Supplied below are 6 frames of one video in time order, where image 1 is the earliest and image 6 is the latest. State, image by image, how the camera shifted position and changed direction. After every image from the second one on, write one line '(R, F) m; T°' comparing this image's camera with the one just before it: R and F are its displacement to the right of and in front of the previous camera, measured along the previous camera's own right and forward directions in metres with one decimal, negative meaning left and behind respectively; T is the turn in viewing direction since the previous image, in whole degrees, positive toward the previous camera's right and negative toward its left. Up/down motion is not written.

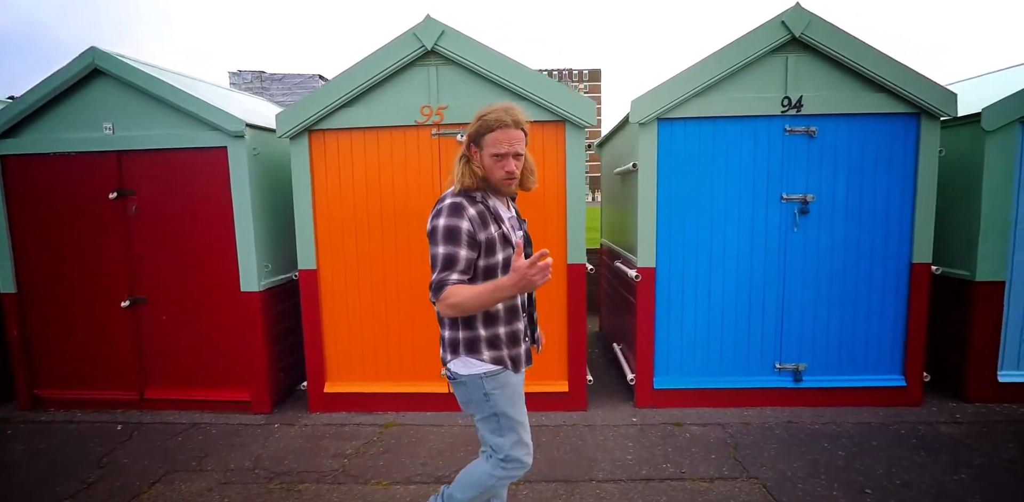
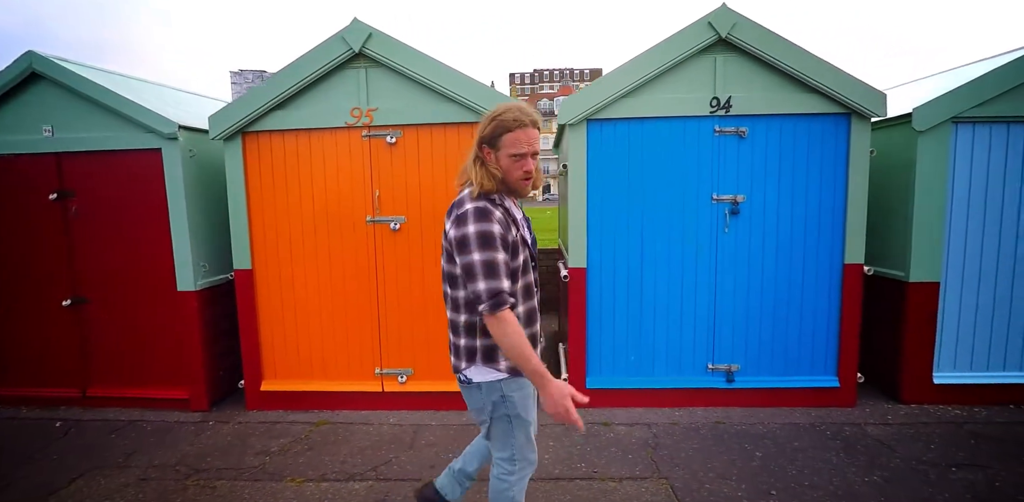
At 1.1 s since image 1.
(+0.6, 0.0) m; -1°
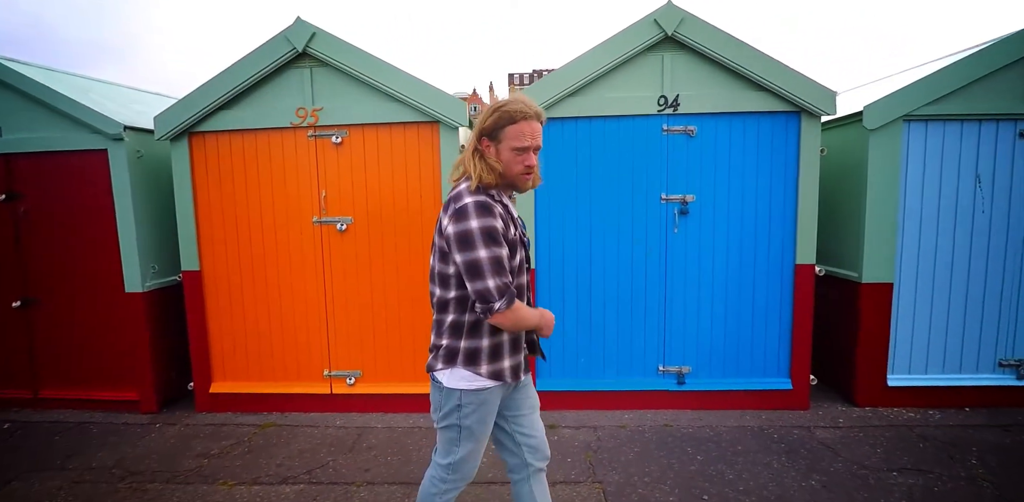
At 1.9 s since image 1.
(+0.4, 0.0) m; 0°
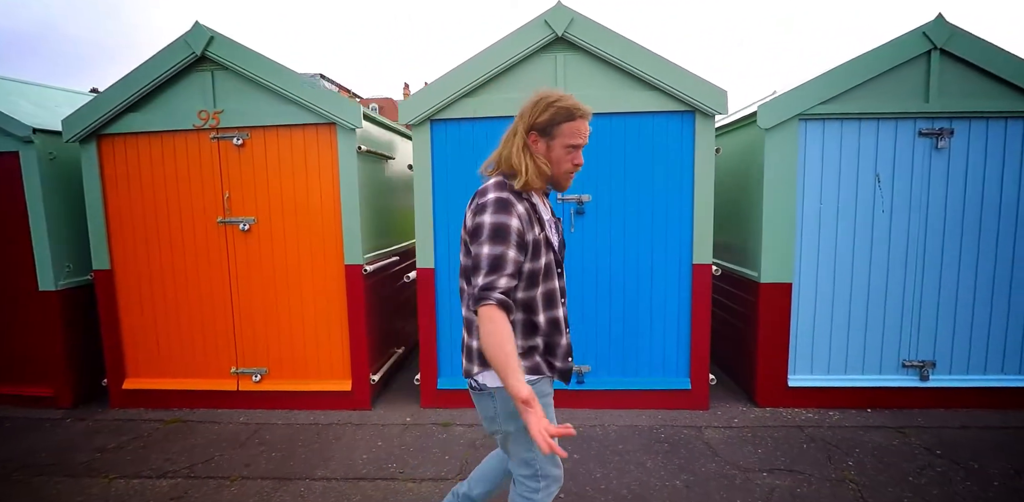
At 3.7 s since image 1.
(+0.9, 0.0) m; -1°
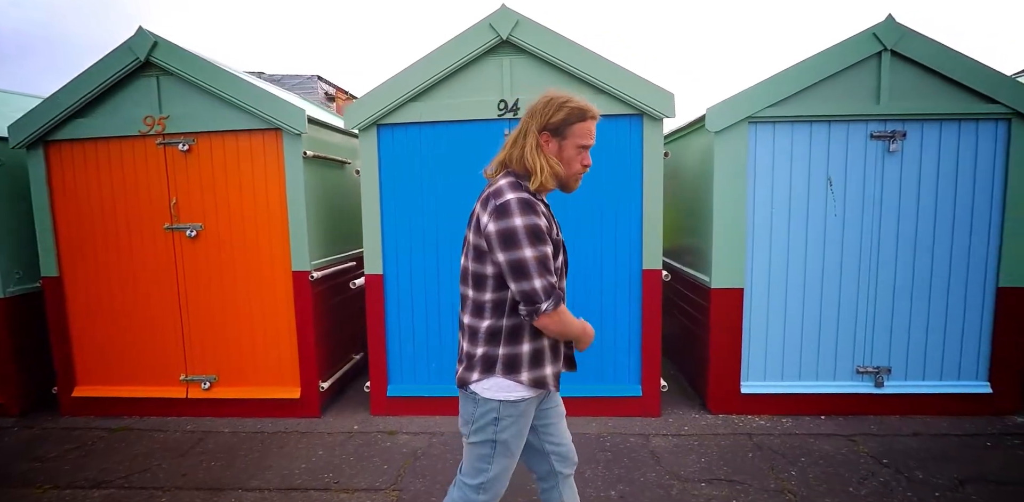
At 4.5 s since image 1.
(+0.4, 0.0) m; 0°
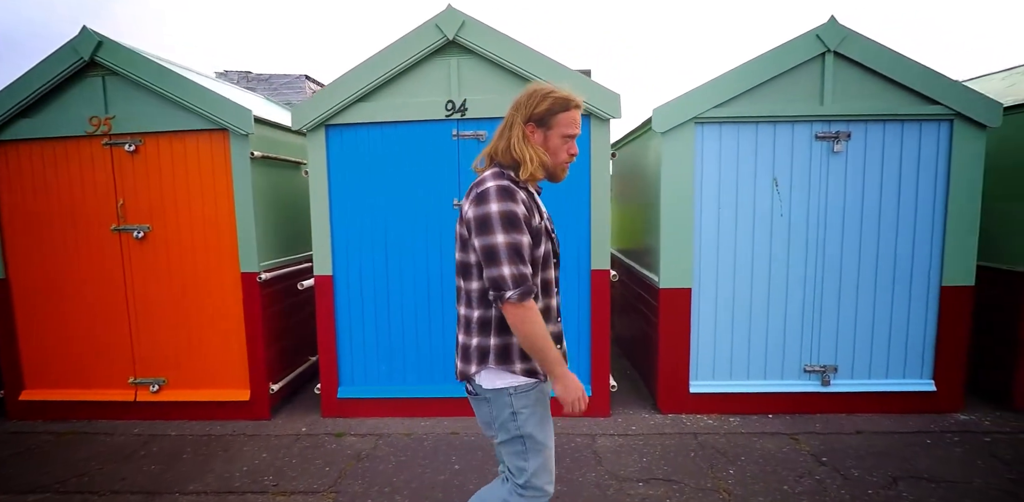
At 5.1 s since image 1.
(+0.3, 0.0) m; +1°
